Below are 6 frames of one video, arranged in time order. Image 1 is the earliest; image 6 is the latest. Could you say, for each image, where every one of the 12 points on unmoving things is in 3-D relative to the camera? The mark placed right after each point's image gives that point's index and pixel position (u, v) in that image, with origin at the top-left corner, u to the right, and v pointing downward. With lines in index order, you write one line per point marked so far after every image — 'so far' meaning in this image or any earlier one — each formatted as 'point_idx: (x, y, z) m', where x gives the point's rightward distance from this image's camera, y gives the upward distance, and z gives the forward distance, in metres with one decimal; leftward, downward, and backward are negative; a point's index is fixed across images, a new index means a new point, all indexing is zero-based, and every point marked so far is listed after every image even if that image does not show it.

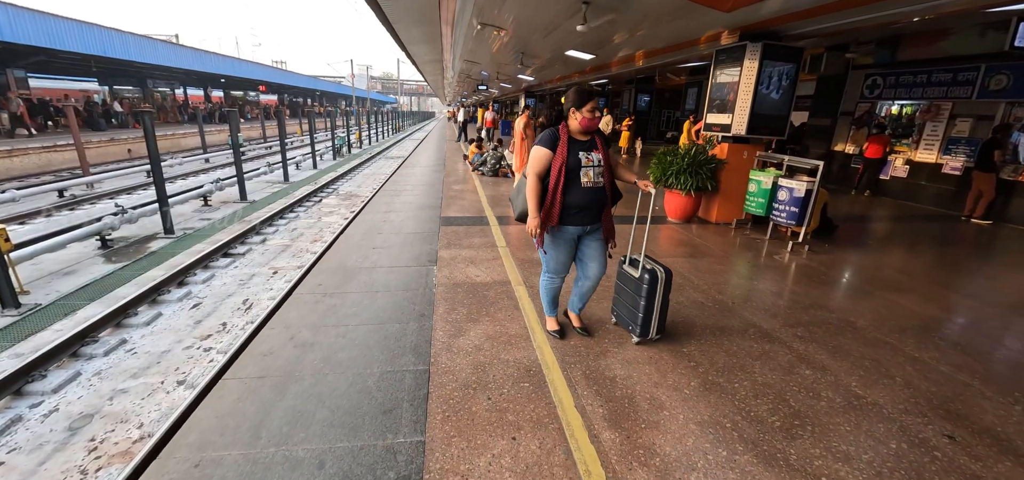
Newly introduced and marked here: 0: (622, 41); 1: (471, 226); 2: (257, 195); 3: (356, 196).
0: (+2.8, +5.0, +10.0) m
1: (-0.5, +0.2, +5.0) m
2: (-6.8, +1.2, +10.8) m
3: (-4.2, +1.2, +10.7) m
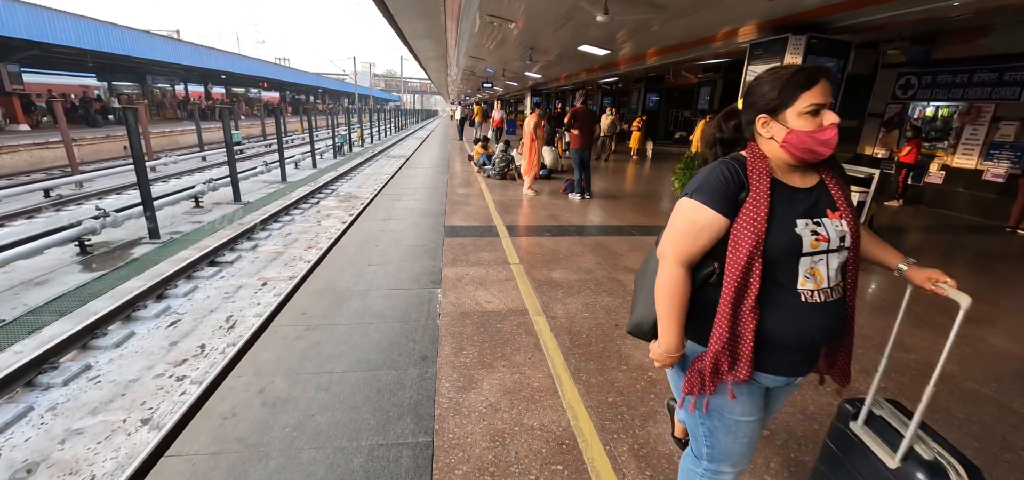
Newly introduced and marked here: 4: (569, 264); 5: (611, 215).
0: (+3.0, +4.9, +9.5) m
1: (-0.4, 0.0, +4.5) m
2: (-6.6, +1.2, +10.3) m
3: (-4.0, +1.1, +10.2) m
4: (+0.5, -0.2, +3.8) m
5: (+1.4, +0.4, +5.7) m
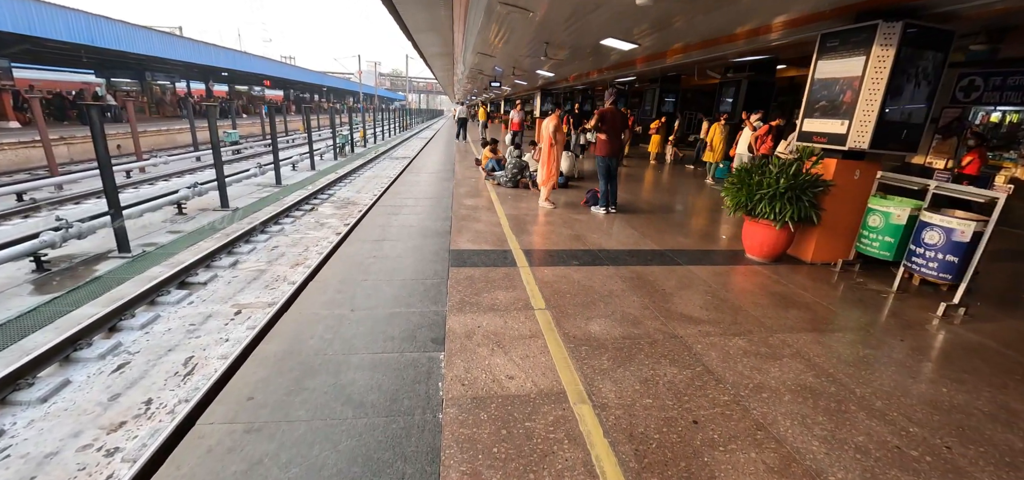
0: (+3.3, +4.6, +8.7) m
1: (-0.2, -0.2, +3.7) m
2: (-6.4, +0.9, +9.5) m
3: (-3.8, +0.9, +9.5) m
4: (+0.7, -0.5, +3.0) m
5: (+1.6, +0.1, +4.9) m
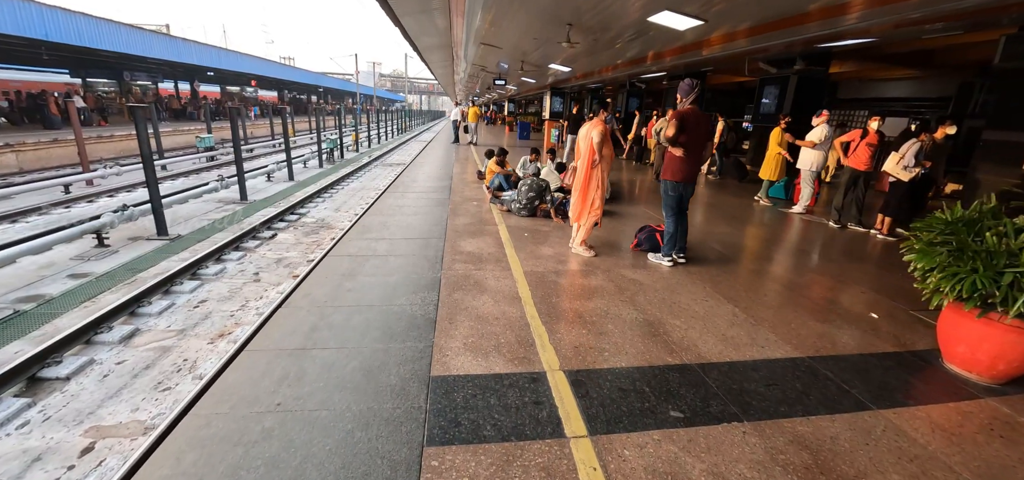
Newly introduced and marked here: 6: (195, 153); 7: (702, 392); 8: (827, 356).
0: (+3.5, +3.9, +6.8) m
1: (0.0, -0.9, +1.9) m
2: (-6.2, +0.3, +7.7) m
3: (-3.5, +0.2, +7.6) m
4: (+0.9, -1.1, +1.1) m
5: (+1.8, -0.6, +3.0) m
6: (-10.8, +2.9, +13.6) m
7: (+1.0, -0.8, +2.1) m
8: (+2.0, -0.7, +2.6) m
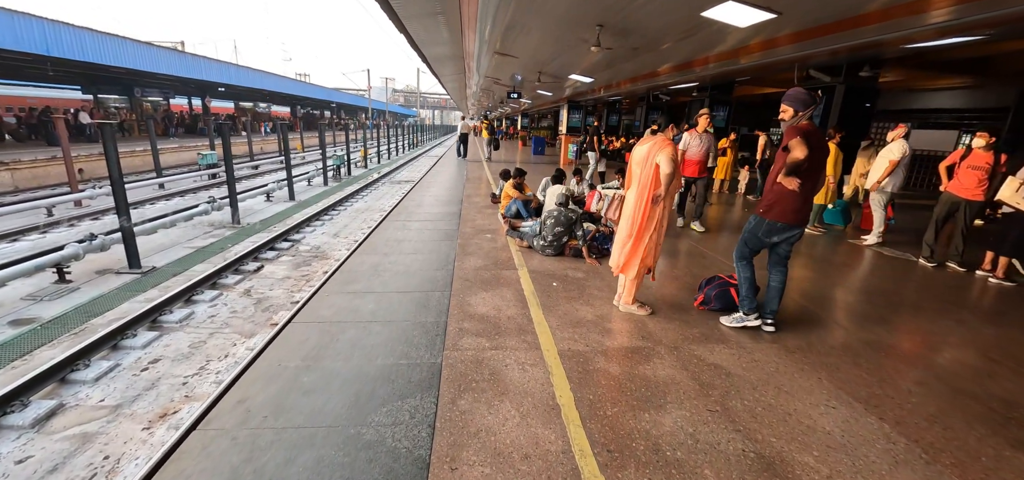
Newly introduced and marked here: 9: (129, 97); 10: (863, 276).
0: (+3.8, +3.4, +5.9) m
1: (+0.1, -1.2, +0.9) m
2: (-5.9, -0.2, +6.9) m
3: (-3.2, -0.3, +6.8) m
4: (+1.0, -1.5, +0.1) m
5: (+2.0, -1.0, +2.0) m
6: (-10.3, +2.3, +13.0) m
7: (+1.1, -1.2, +1.1) m
8: (+2.2, -1.1, +1.6) m
9: (-15.2, +5.7, +15.8) m
10: (+4.4, -0.4, +5.0) m
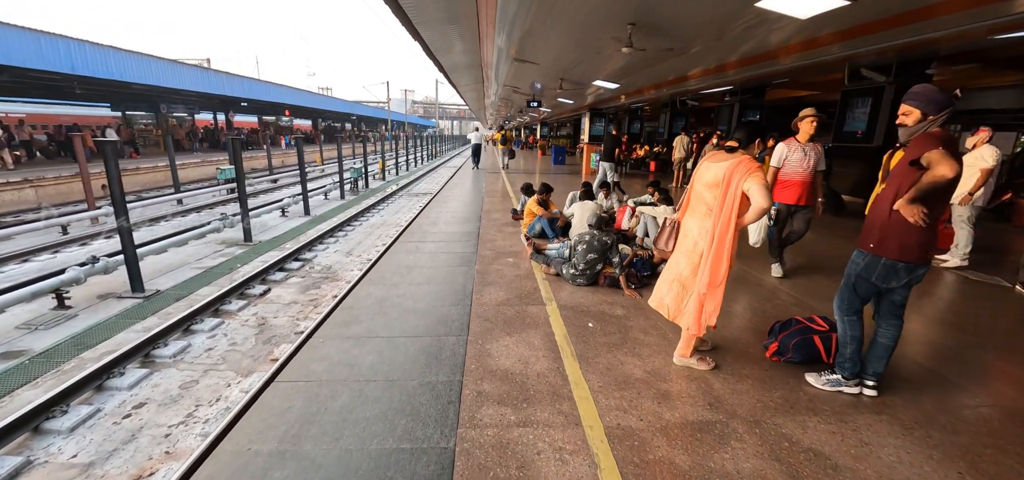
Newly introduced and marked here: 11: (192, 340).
0: (+4.1, +3.1, +5.2) m
1: (+0.2, -1.4, +0.3) m
2: (-5.5, -0.6, +6.7) m
3: (-2.9, -0.6, +6.4) m
4: (+1.1, -1.7, -0.5) m
5: (+2.1, -1.2, +1.4) m
6: (-9.6, +1.8, +13.0) m
7: (+1.2, -1.4, +0.5) m
8: (+2.3, -1.3, +0.9) m
9: (-14.4, +5.1, +16.1) m
10: (+4.7, -0.7, +4.3) m
11: (-3.7, -1.1, +4.7) m
